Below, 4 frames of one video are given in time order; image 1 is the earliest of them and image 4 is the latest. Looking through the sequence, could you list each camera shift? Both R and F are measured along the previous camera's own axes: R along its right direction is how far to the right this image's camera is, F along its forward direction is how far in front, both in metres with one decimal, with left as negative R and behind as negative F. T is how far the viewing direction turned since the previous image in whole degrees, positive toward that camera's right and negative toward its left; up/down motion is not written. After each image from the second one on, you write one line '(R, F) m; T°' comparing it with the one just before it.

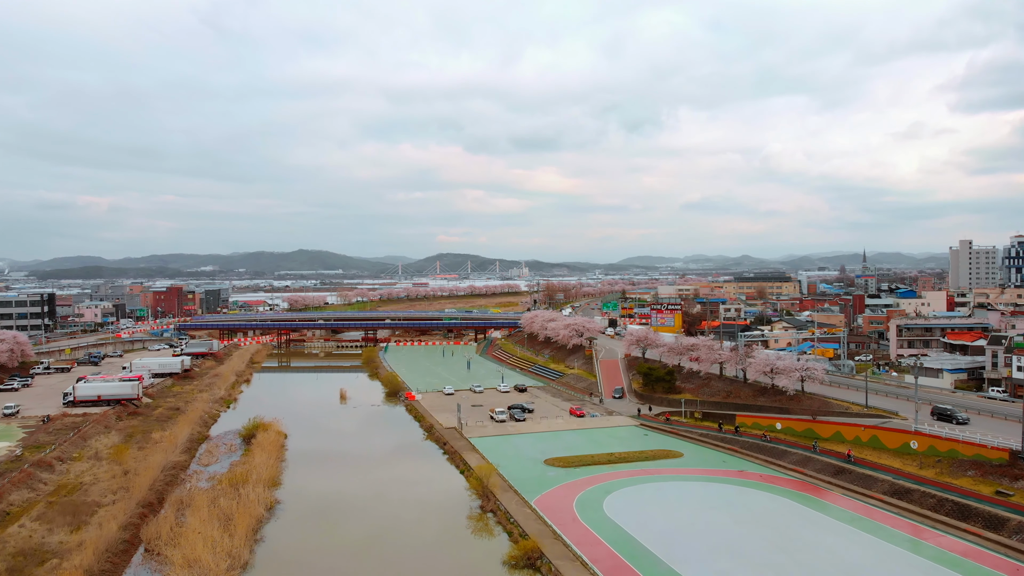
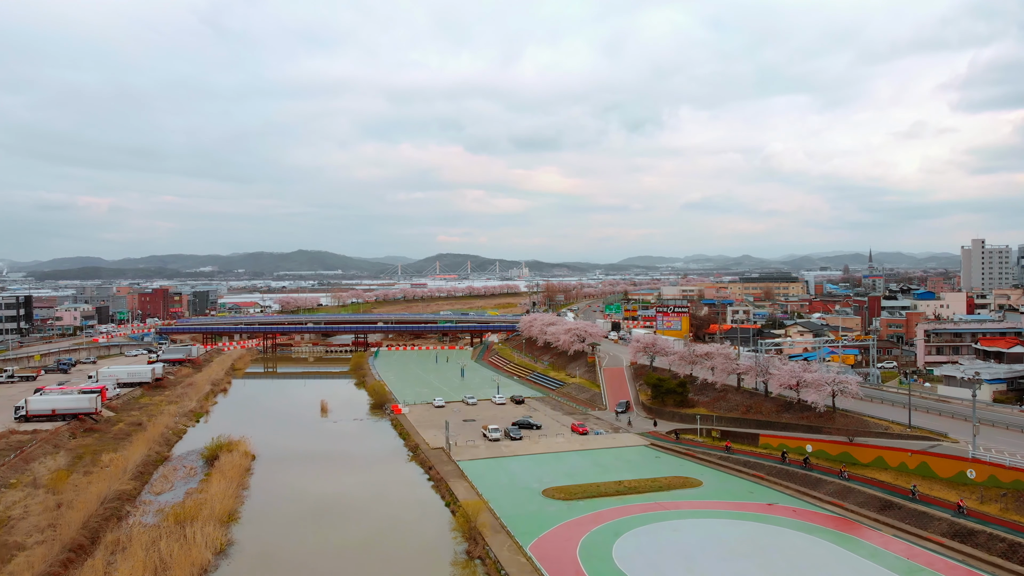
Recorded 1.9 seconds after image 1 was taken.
(+0.2, +2.4) m; 0°
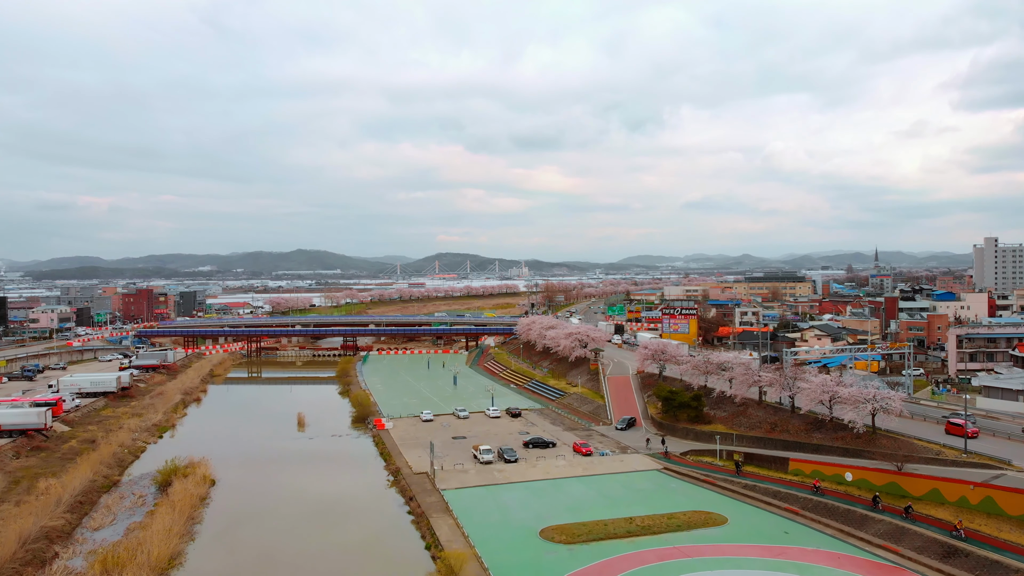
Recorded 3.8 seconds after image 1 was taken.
(+0.2, +2.4) m; 0°
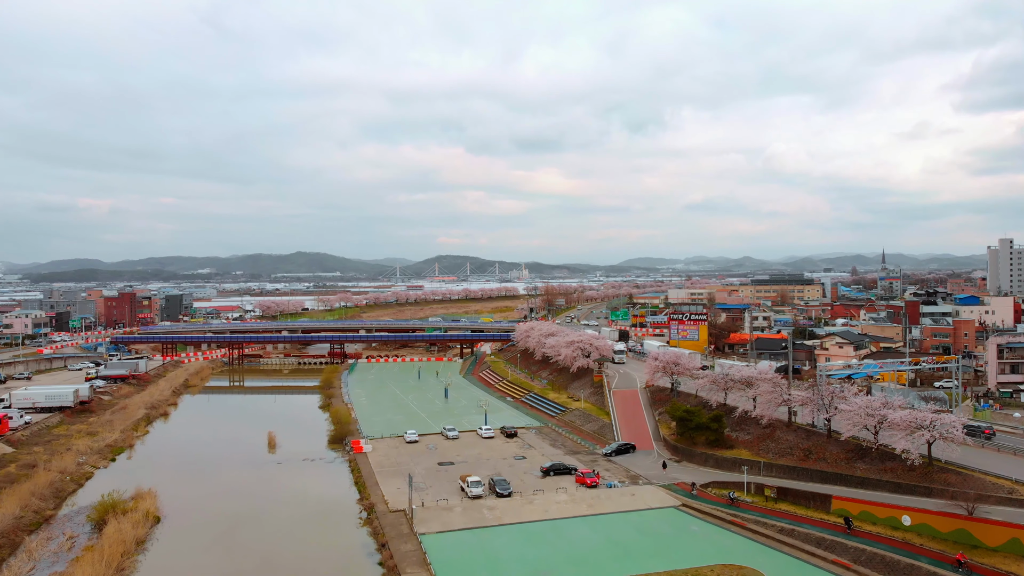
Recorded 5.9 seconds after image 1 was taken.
(+0.2, +2.5) m; 0°
